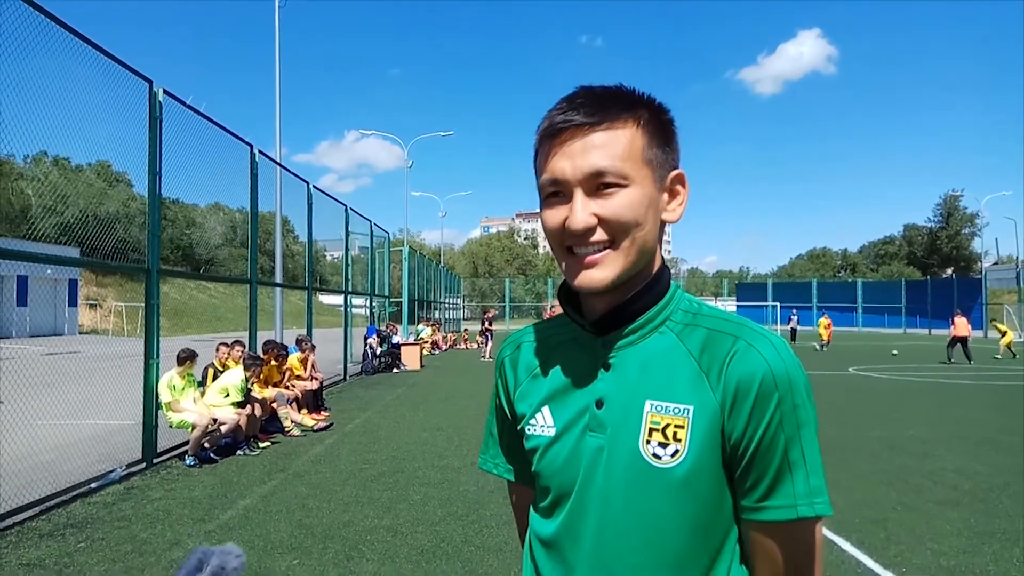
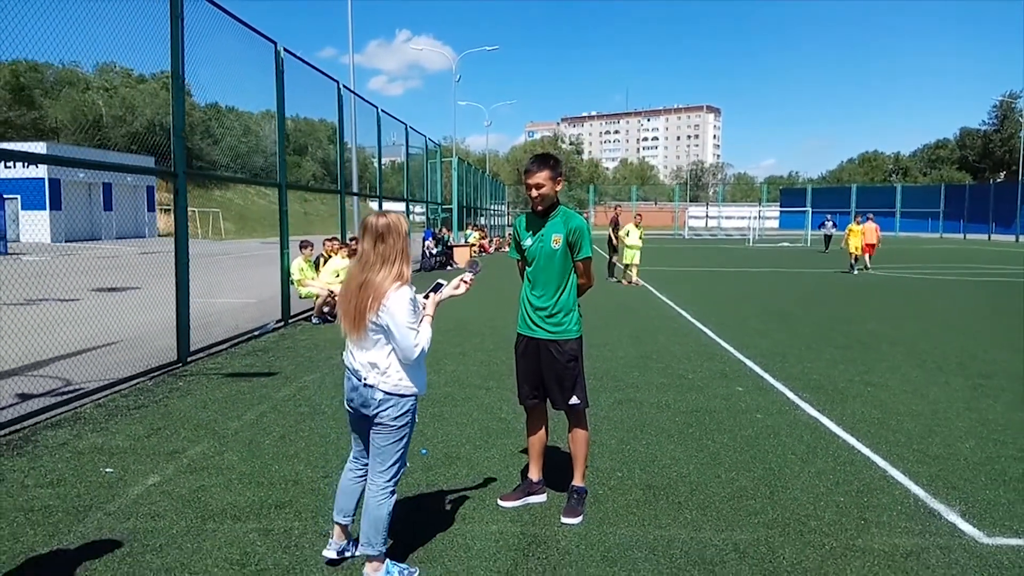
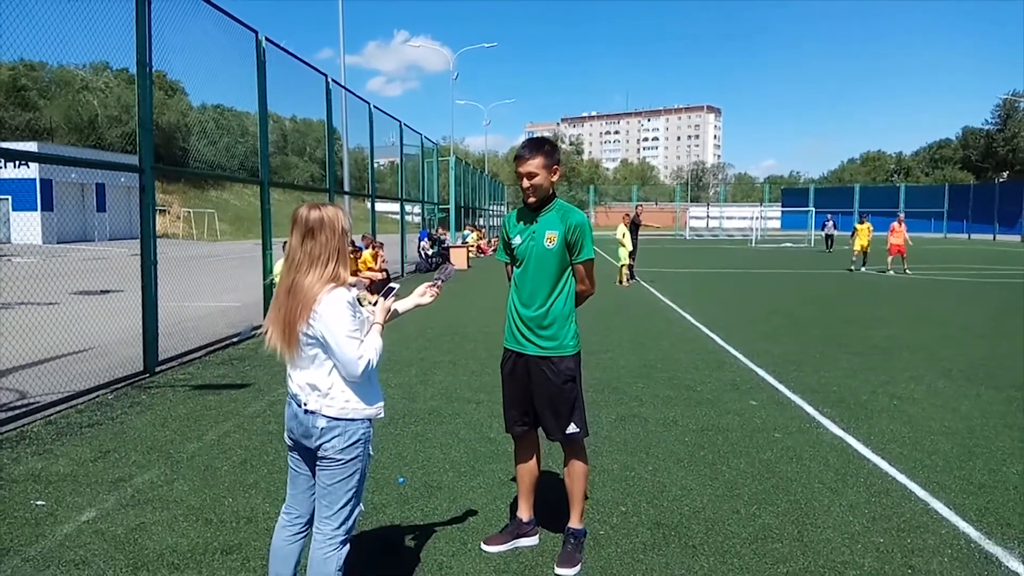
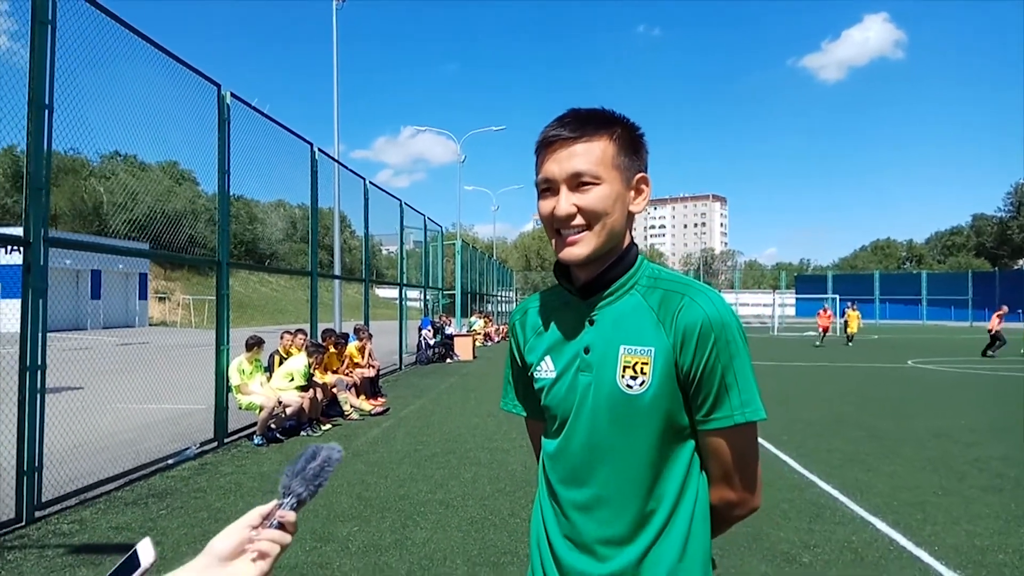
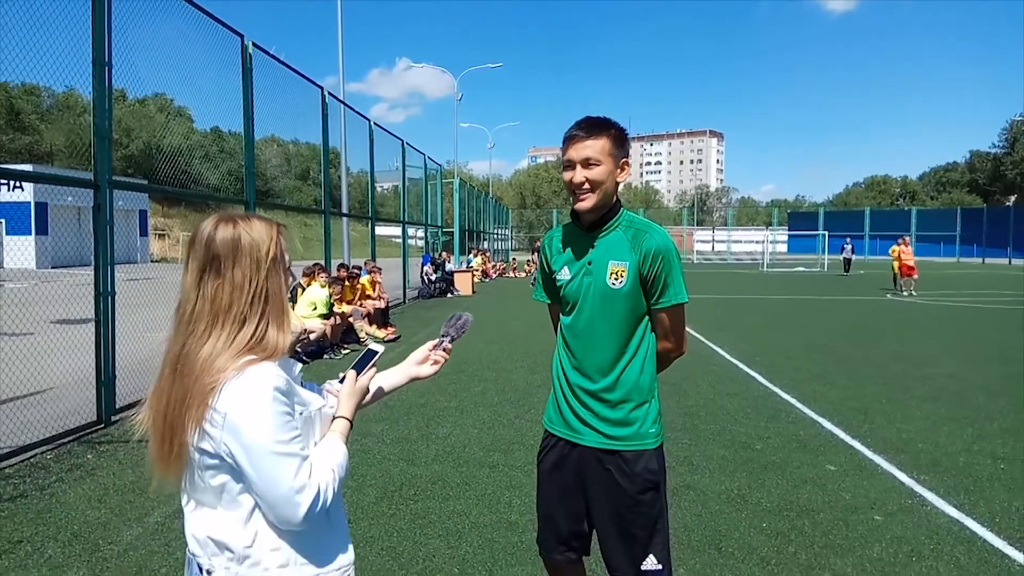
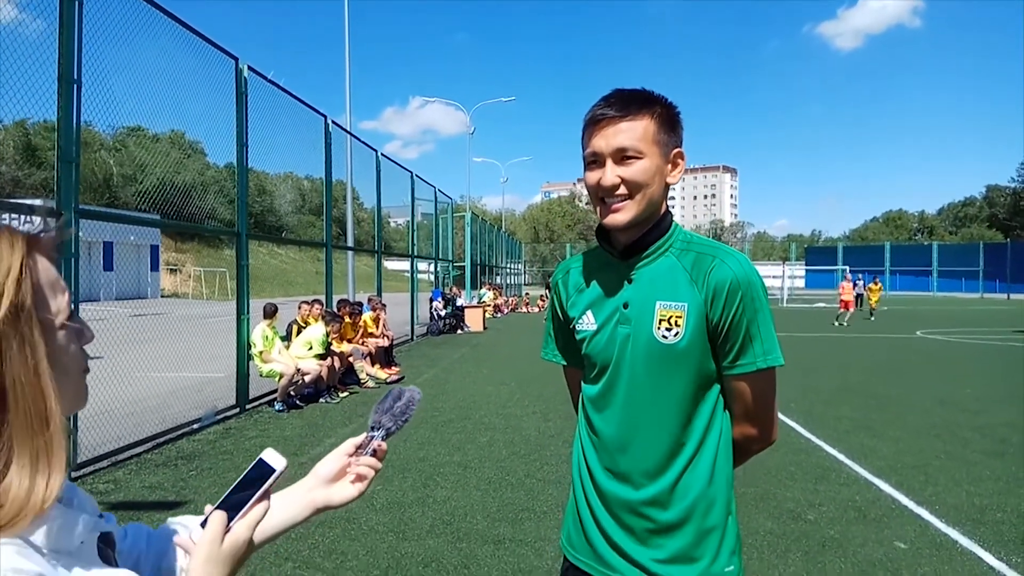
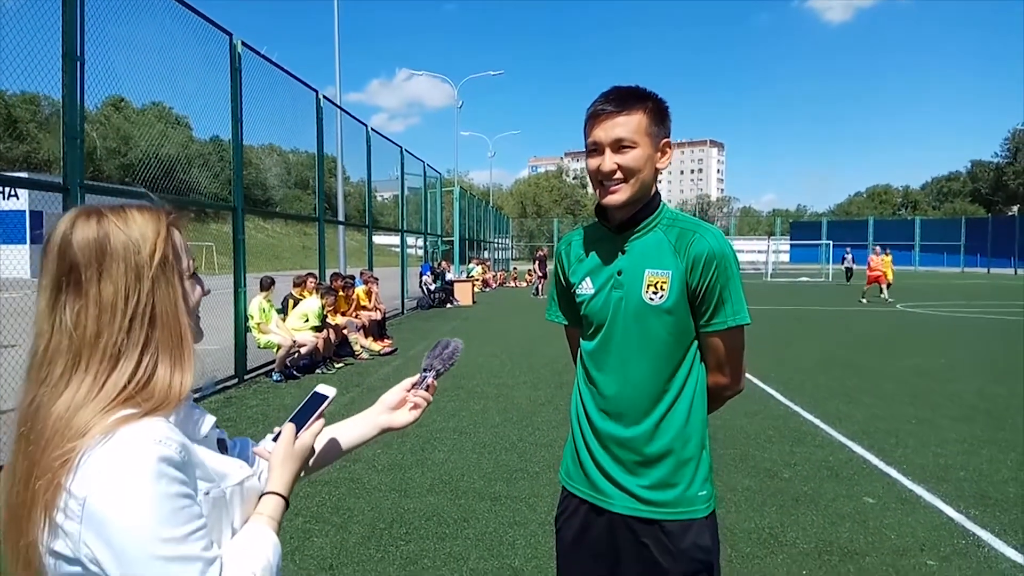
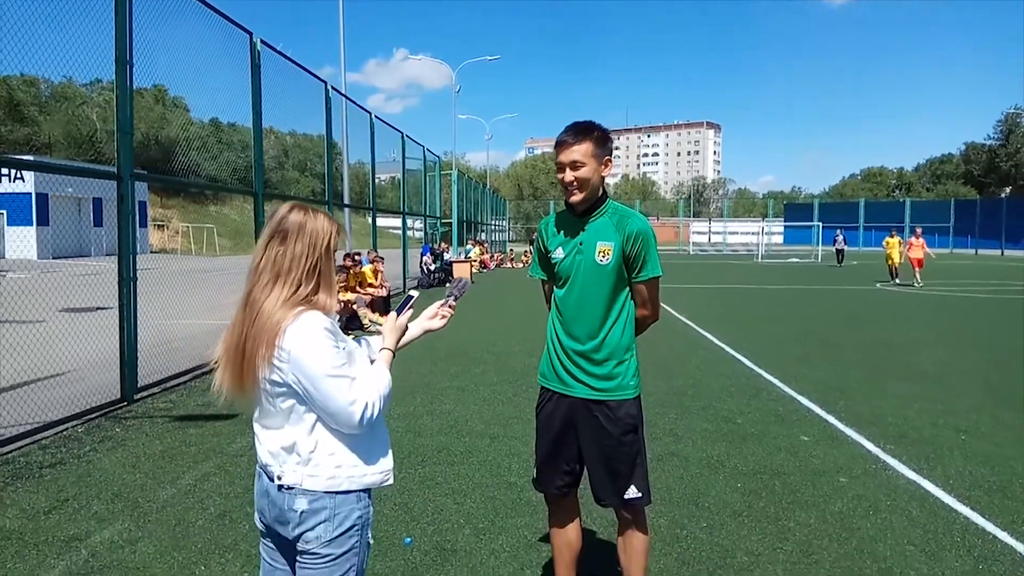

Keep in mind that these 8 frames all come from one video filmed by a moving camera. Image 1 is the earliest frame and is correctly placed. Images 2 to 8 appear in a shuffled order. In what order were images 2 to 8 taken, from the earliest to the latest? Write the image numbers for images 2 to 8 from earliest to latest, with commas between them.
4, 6, 7, 5, 8, 3, 2
